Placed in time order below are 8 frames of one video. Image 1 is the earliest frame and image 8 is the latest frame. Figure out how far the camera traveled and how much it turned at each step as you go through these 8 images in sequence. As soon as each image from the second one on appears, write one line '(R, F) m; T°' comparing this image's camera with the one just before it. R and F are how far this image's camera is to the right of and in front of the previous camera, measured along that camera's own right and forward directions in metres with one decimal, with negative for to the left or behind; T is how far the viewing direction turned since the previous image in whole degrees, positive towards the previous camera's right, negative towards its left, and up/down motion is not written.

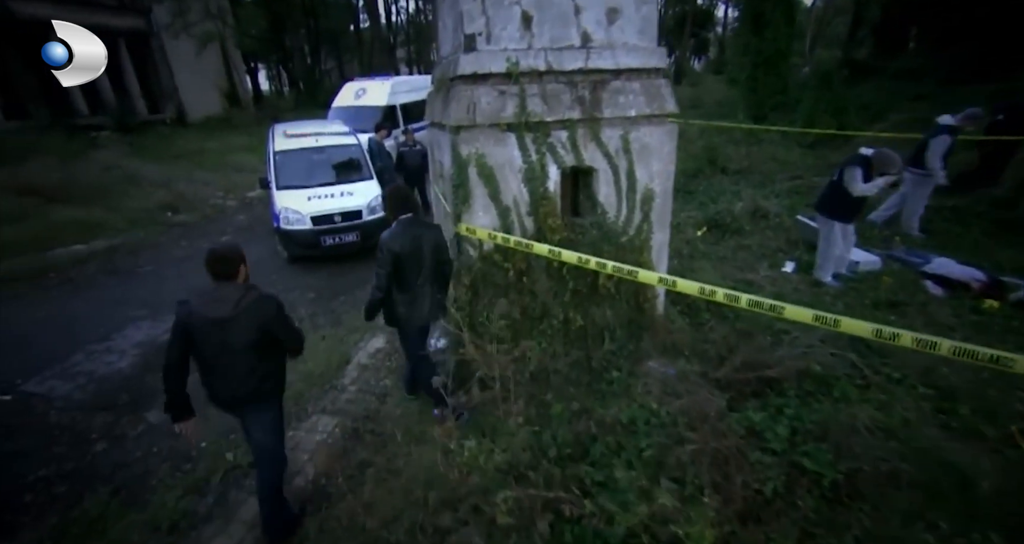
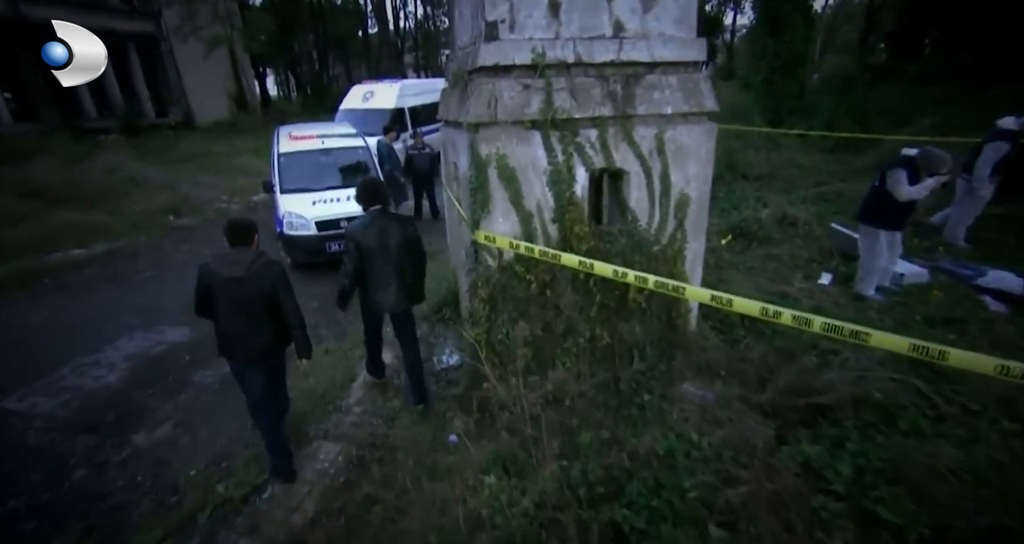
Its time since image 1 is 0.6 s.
(-0.1, +0.3) m; -1°
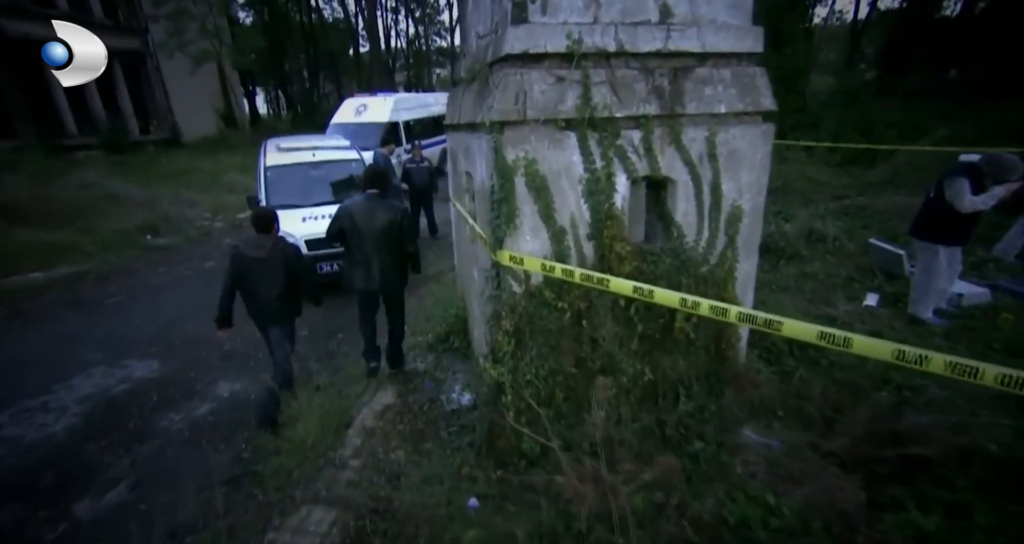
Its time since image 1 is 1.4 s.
(-0.2, +0.5) m; +1°
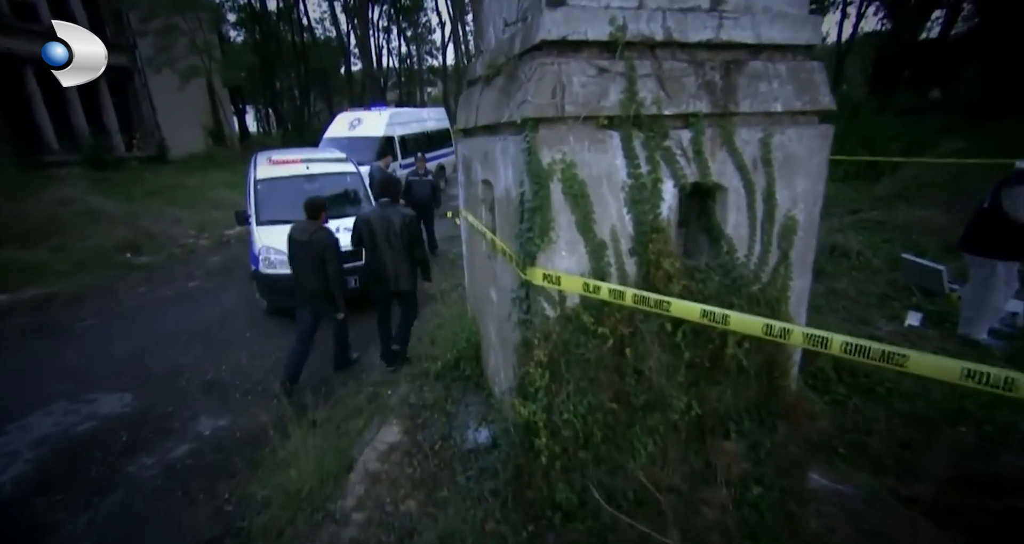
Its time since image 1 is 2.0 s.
(-0.2, +0.4) m; +1°
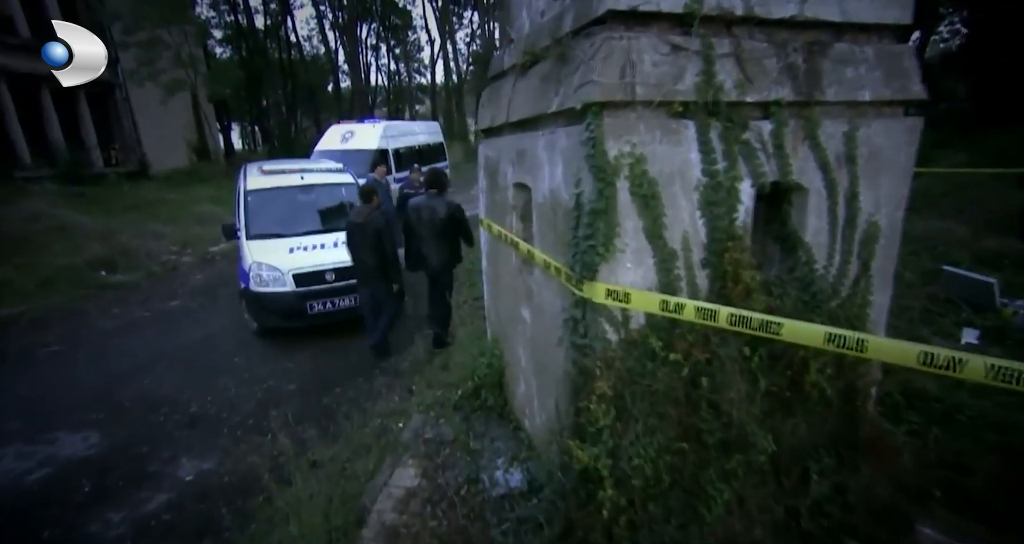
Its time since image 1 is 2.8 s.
(-0.3, +0.4) m; +2°
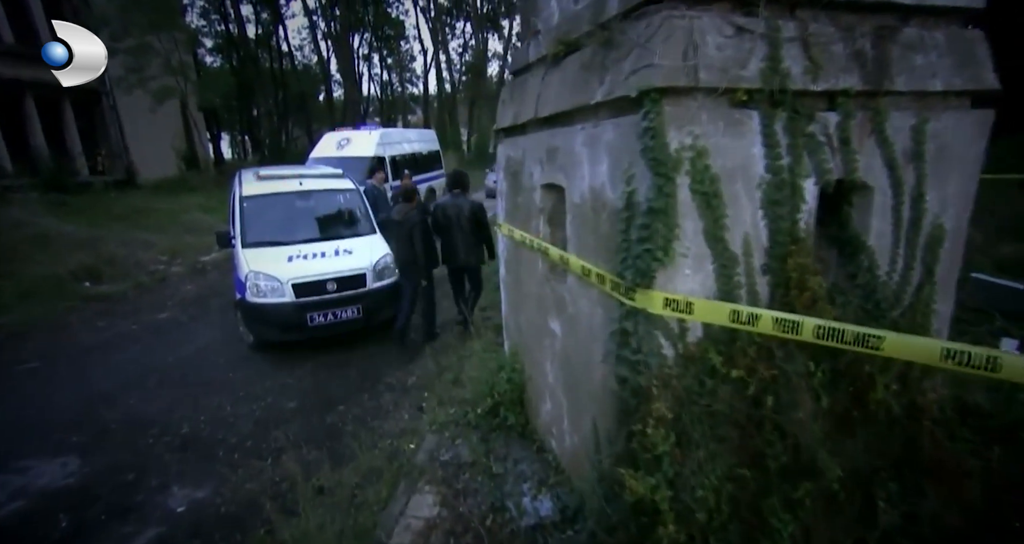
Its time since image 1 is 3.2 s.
(-0.2, +0.2) m; +1°
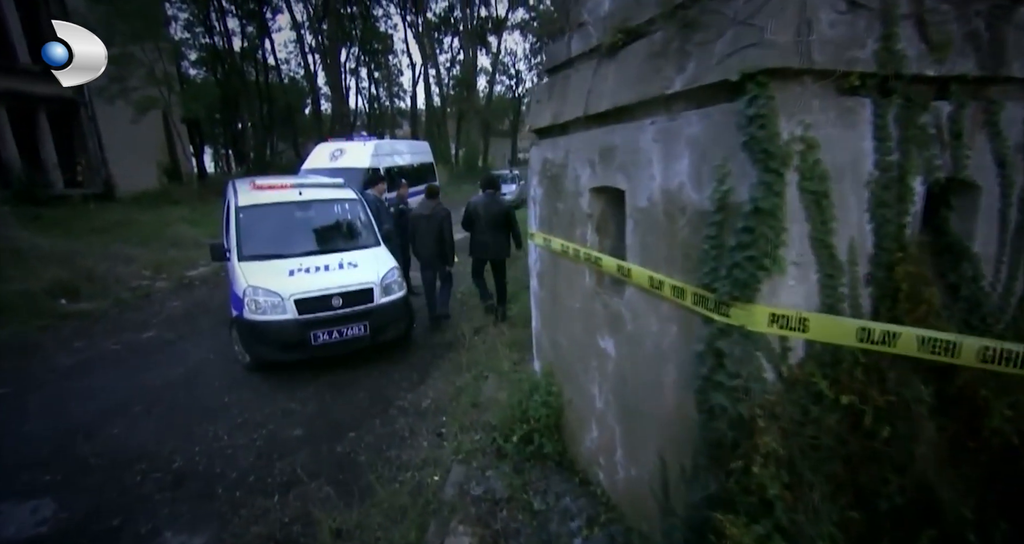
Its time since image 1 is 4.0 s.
(-0.3, +0.2) m; +2°
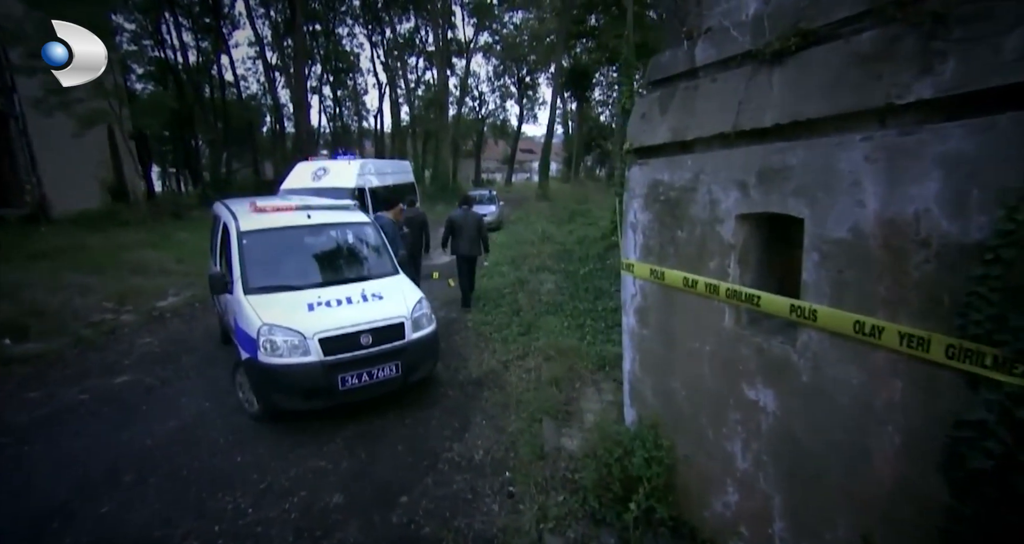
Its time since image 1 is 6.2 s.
(-0.7, +0.4) m; +5°
